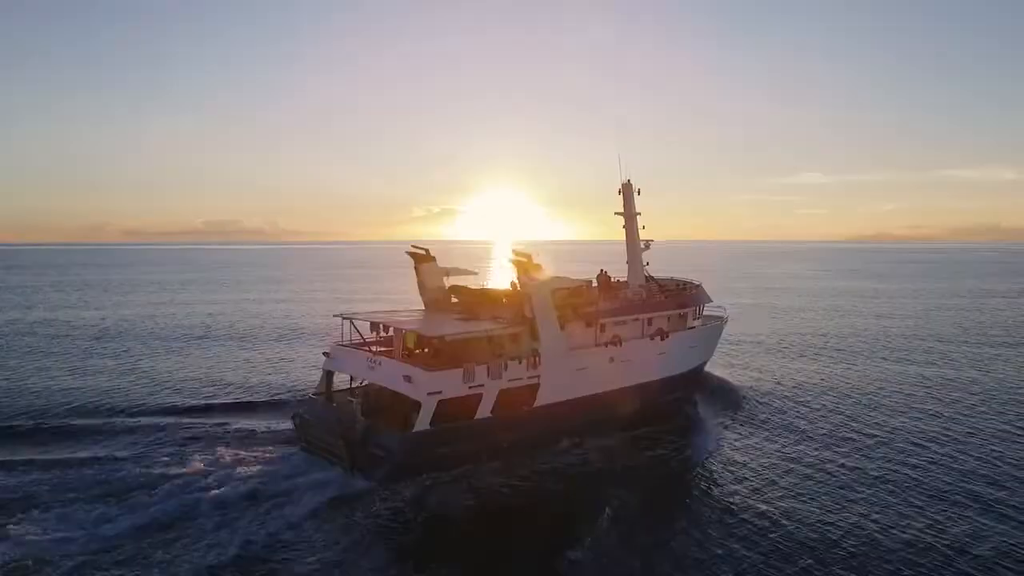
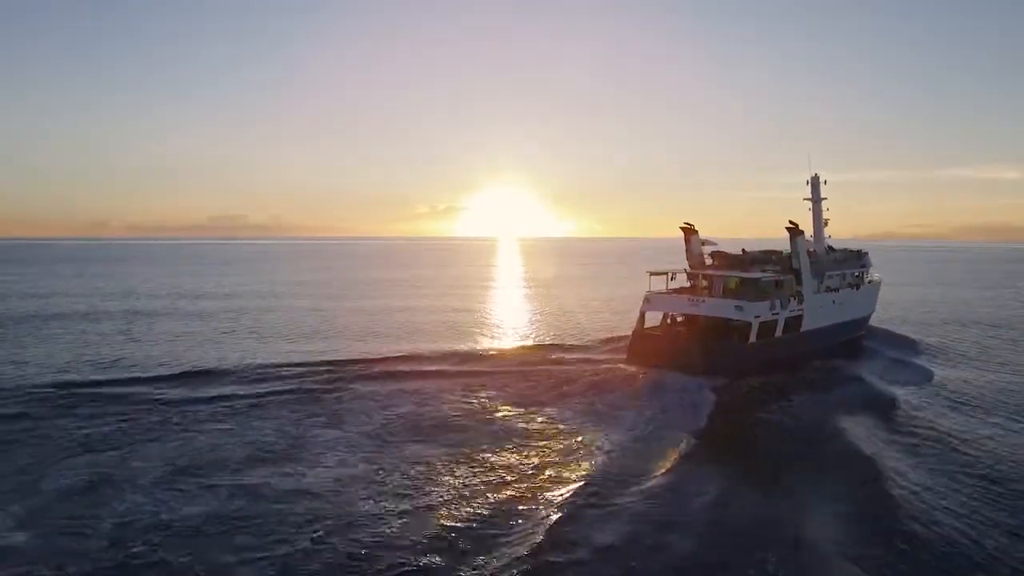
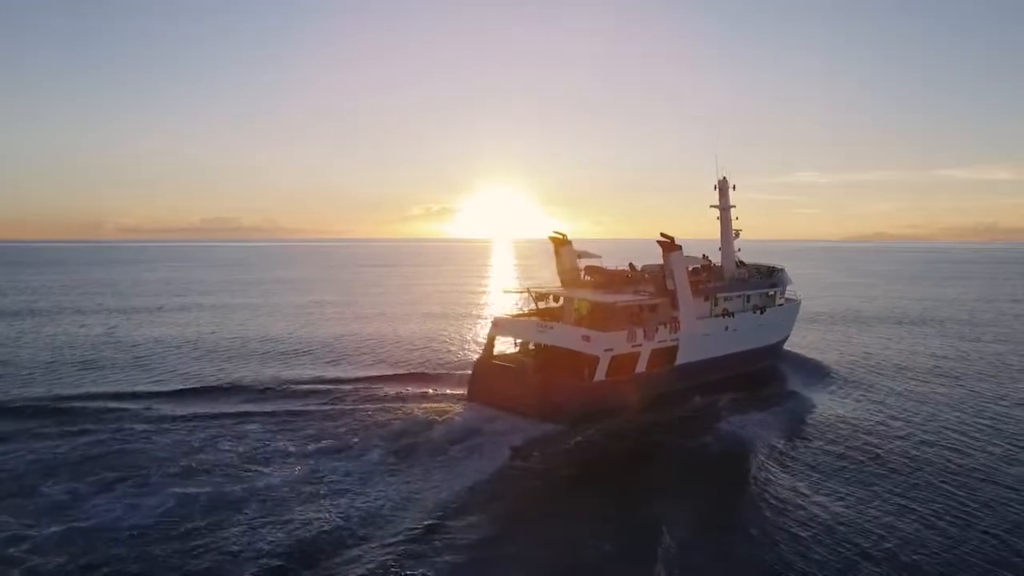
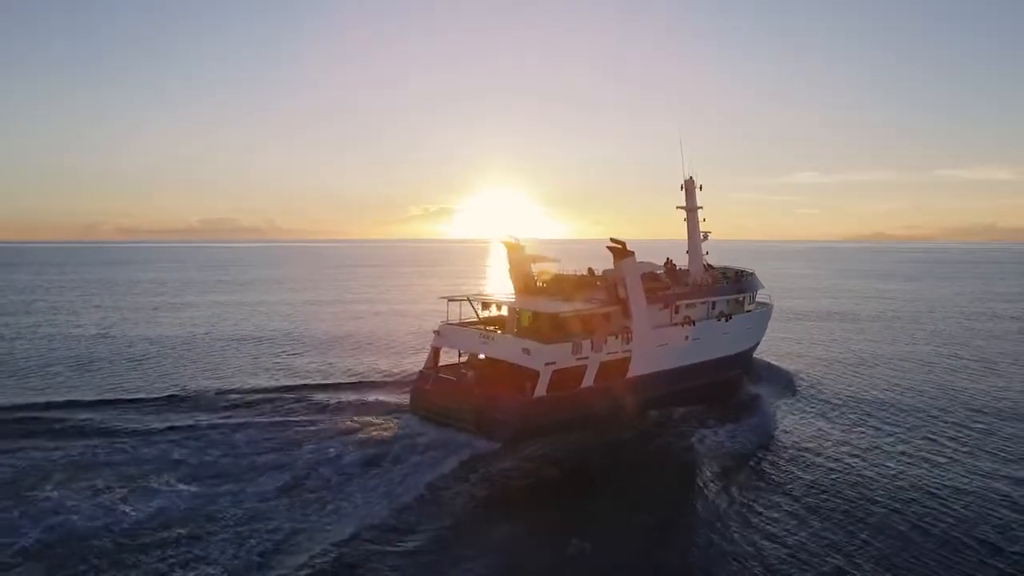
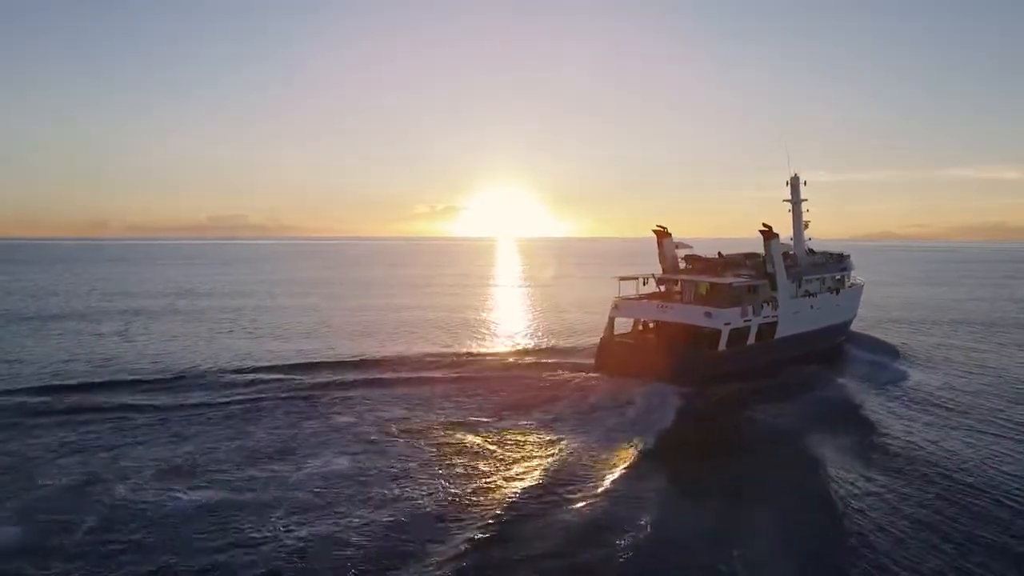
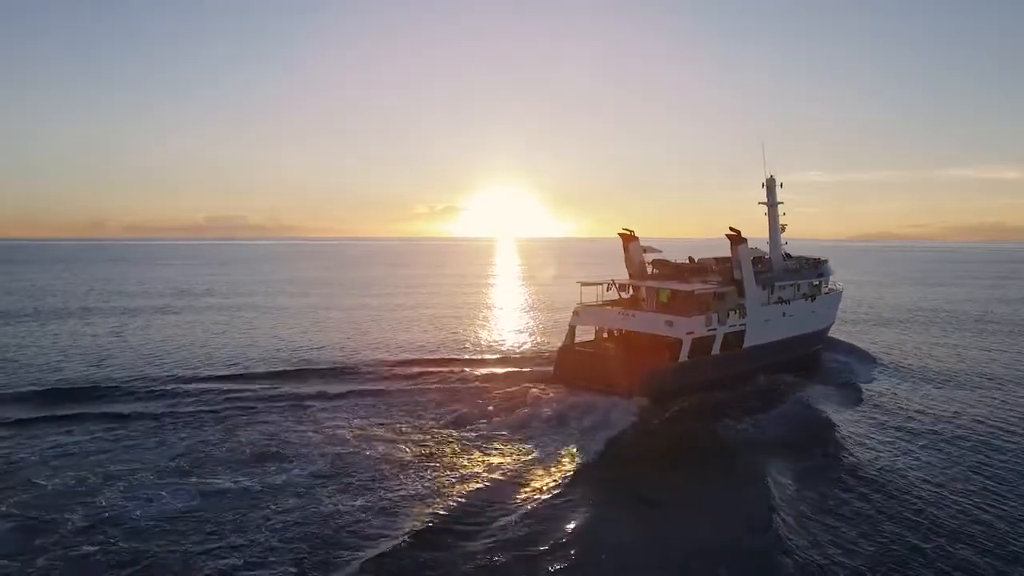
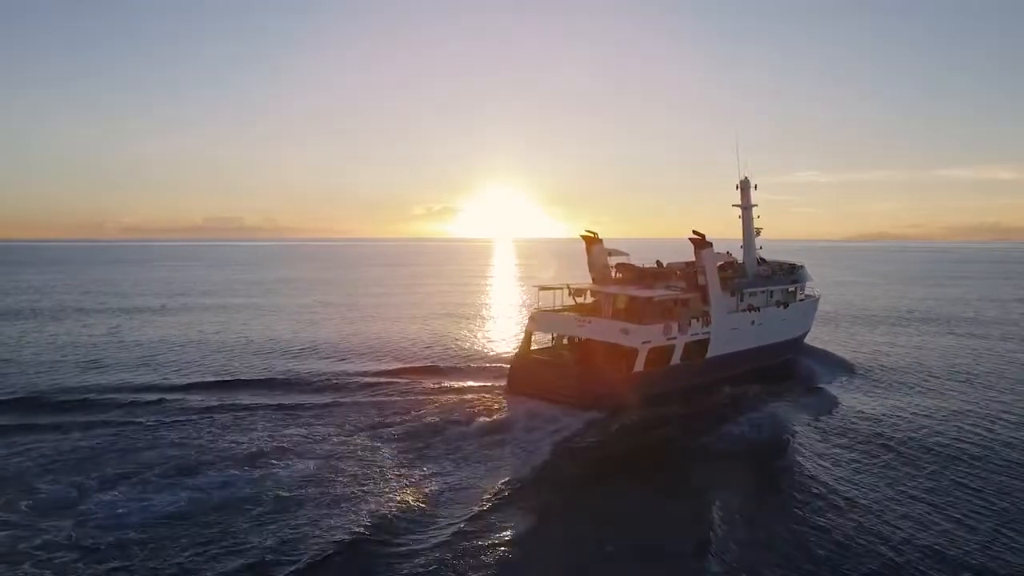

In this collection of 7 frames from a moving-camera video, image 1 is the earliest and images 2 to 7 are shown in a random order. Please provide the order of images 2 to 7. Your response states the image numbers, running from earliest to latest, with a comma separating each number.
4, 3, 7, 6, 5, 2
